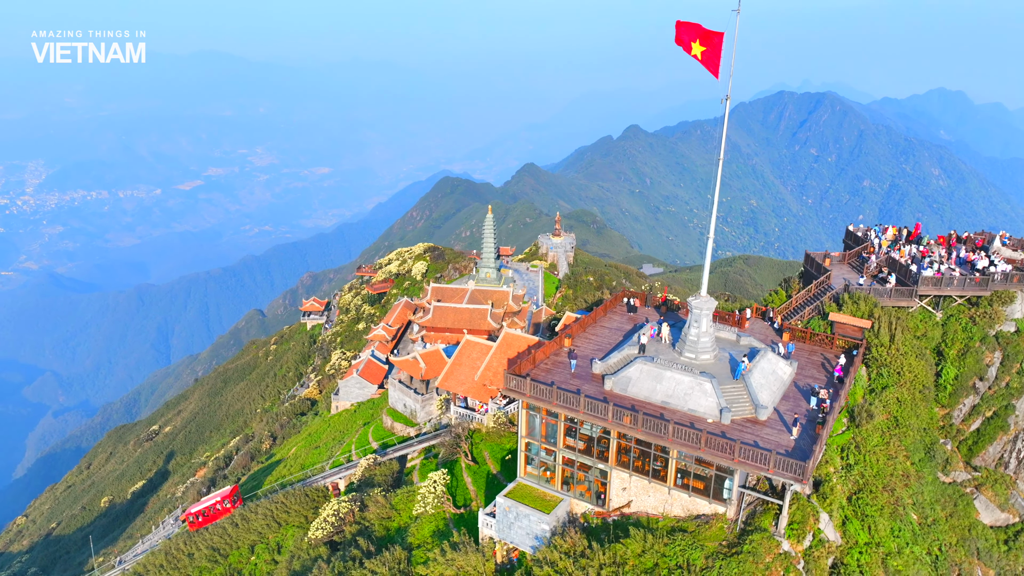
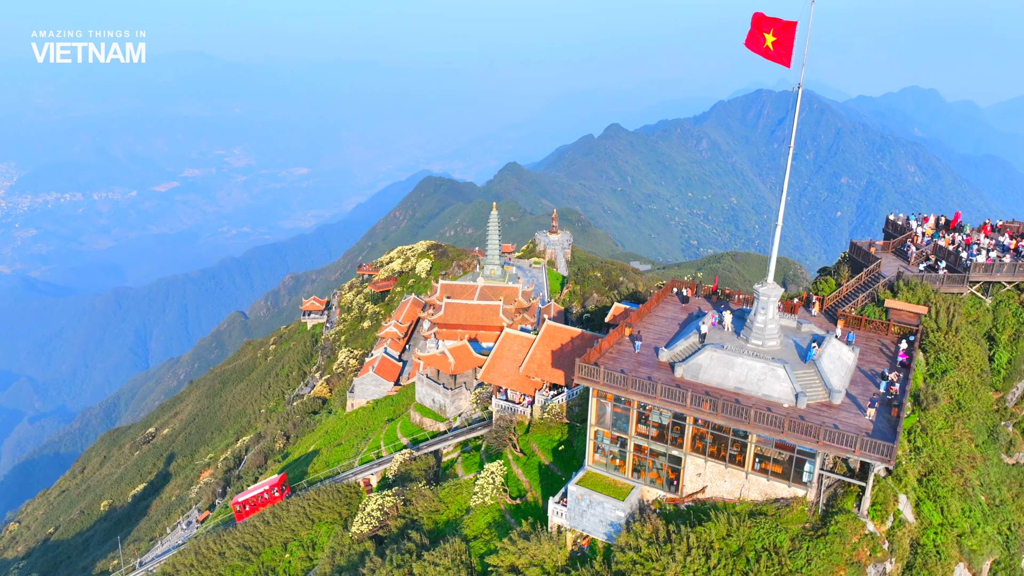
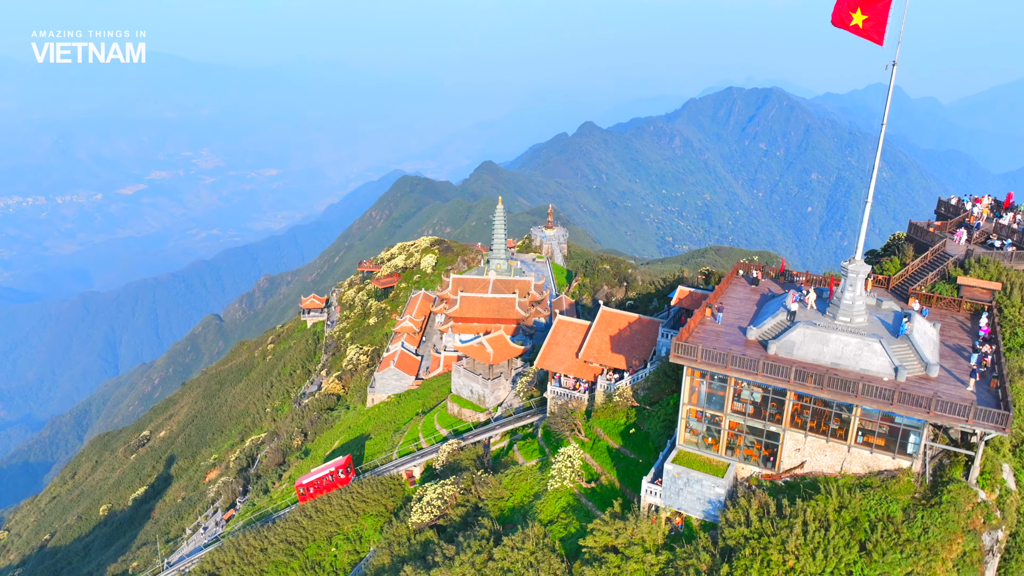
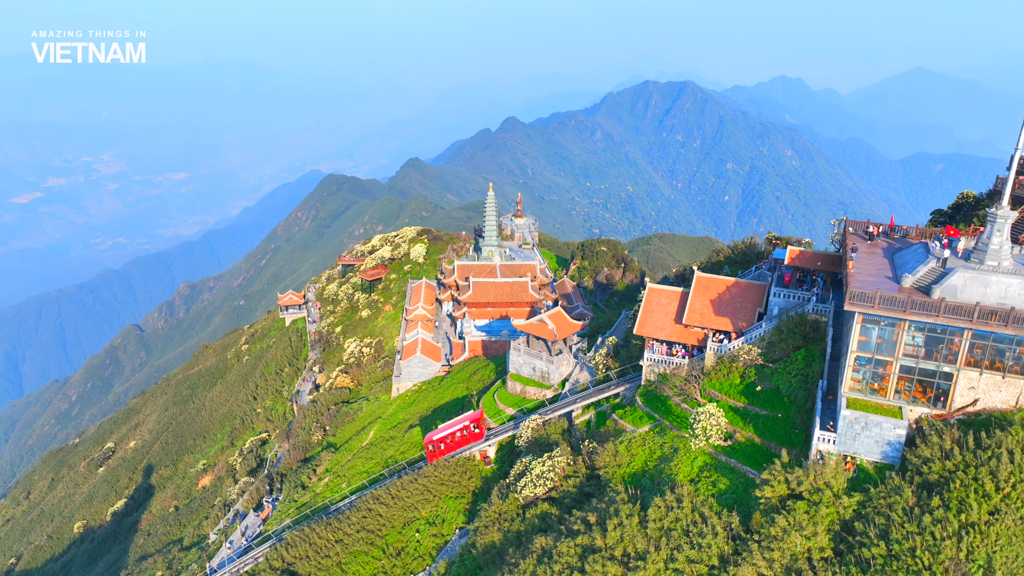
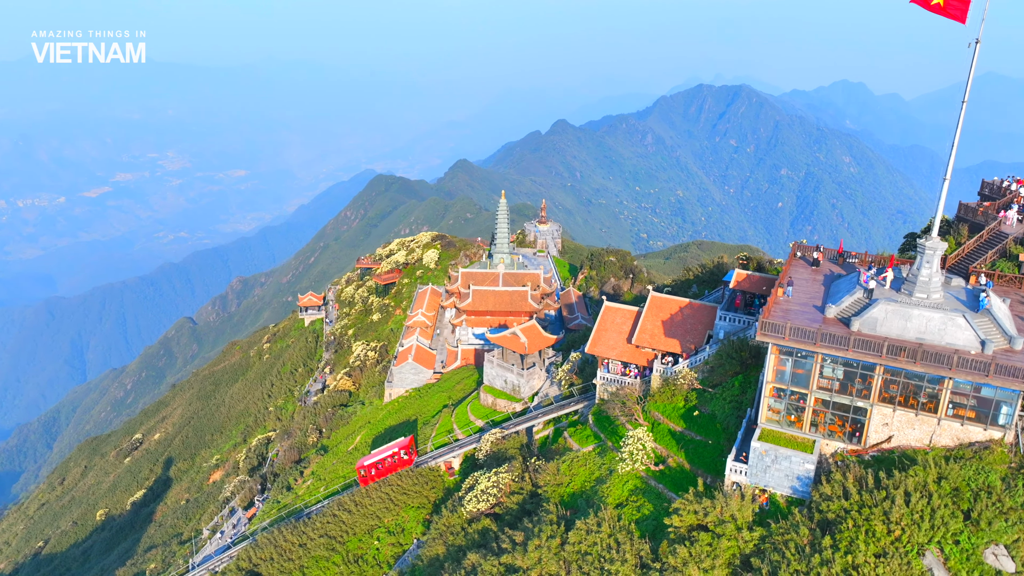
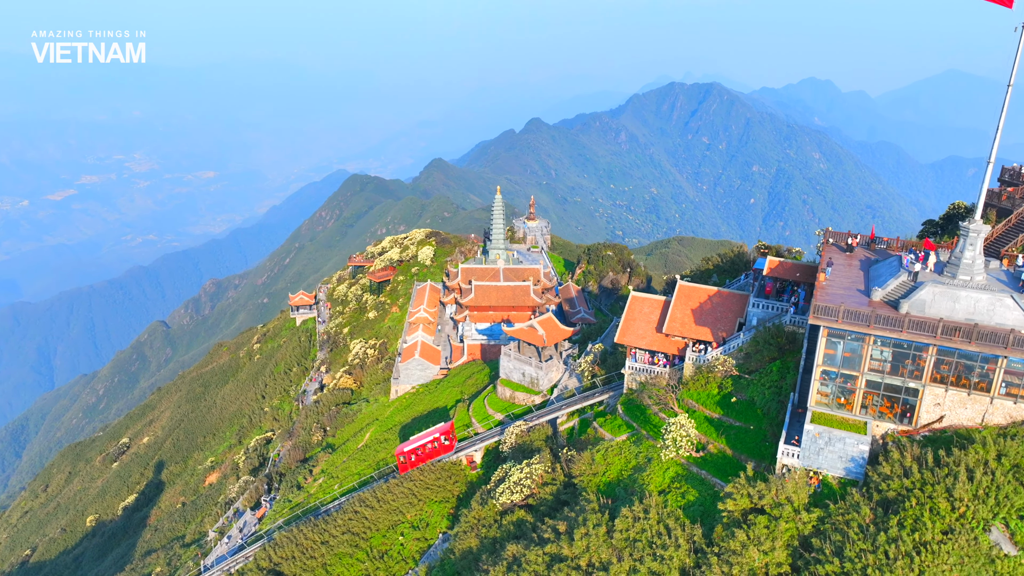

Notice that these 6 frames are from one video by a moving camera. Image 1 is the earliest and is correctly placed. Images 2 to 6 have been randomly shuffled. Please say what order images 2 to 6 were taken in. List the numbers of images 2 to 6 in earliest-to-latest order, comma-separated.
2, 3, 5, 6, 4
